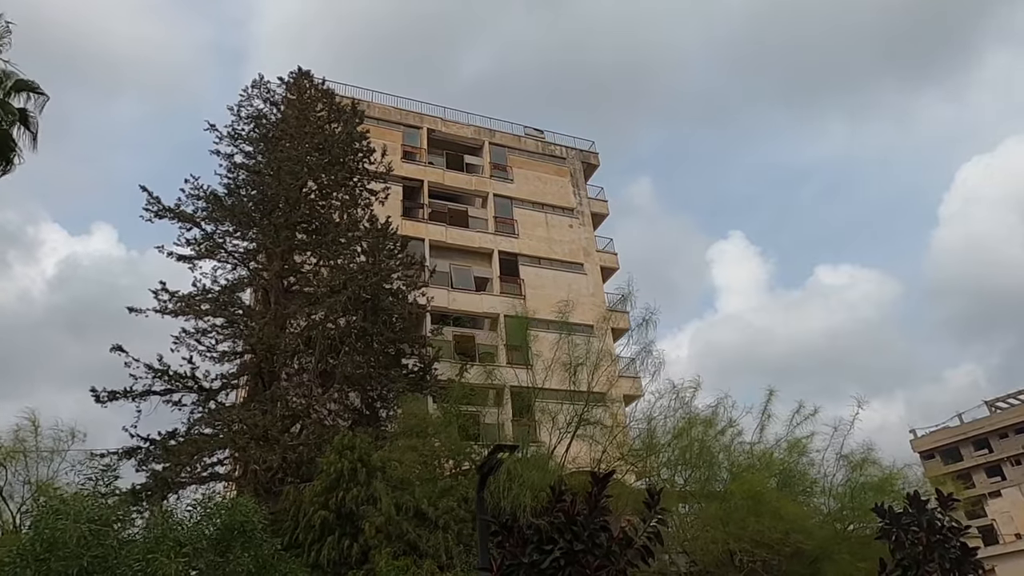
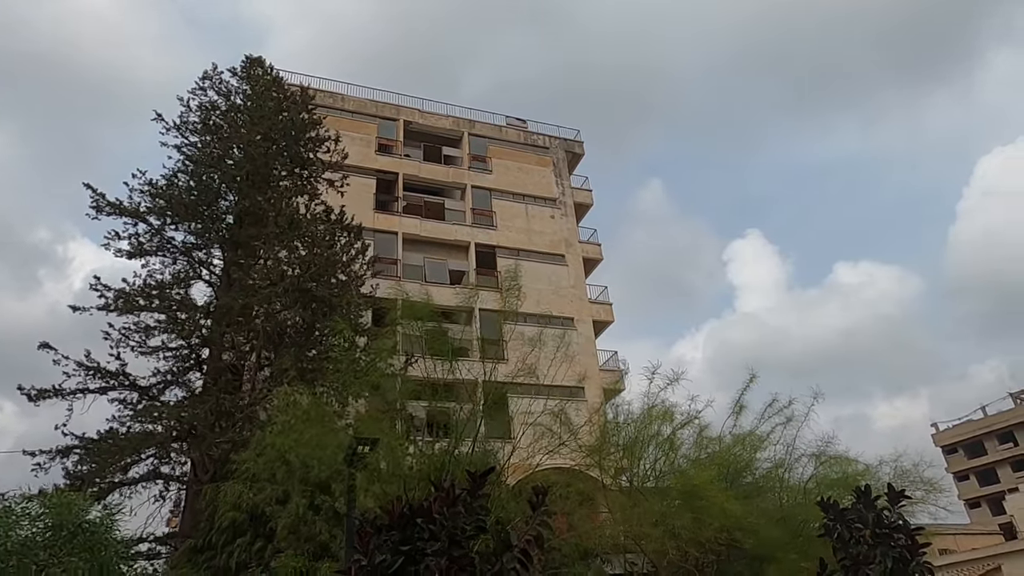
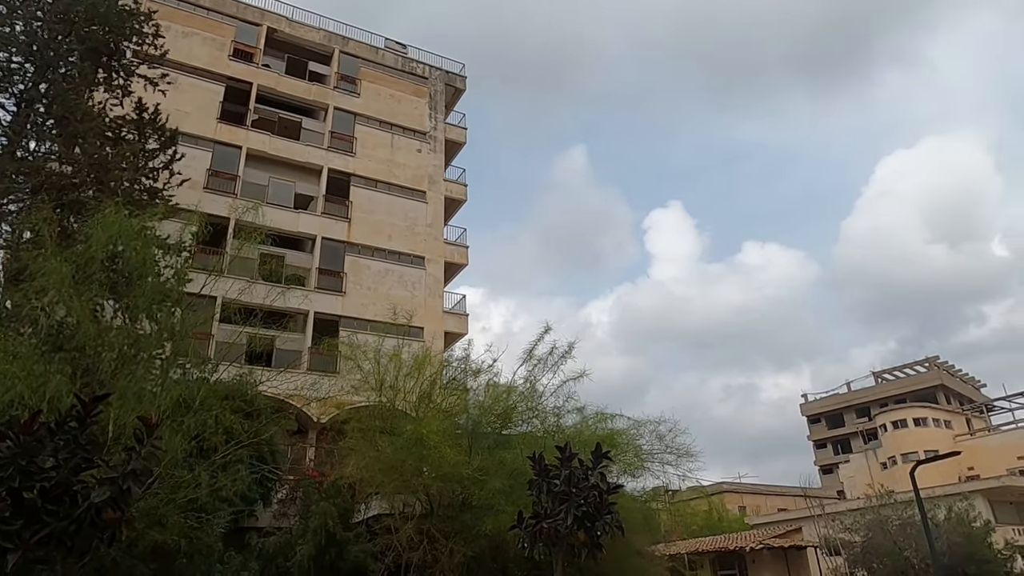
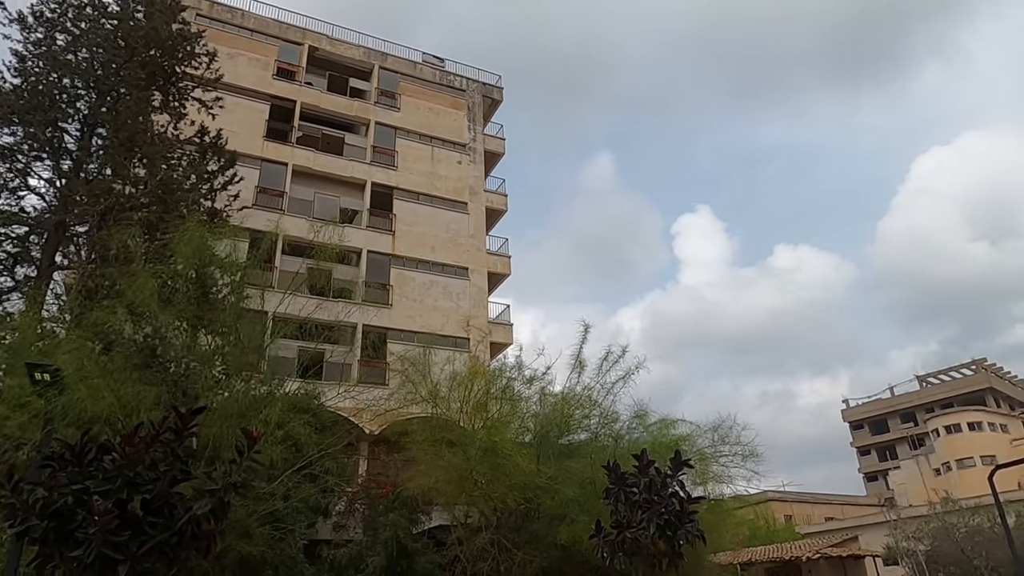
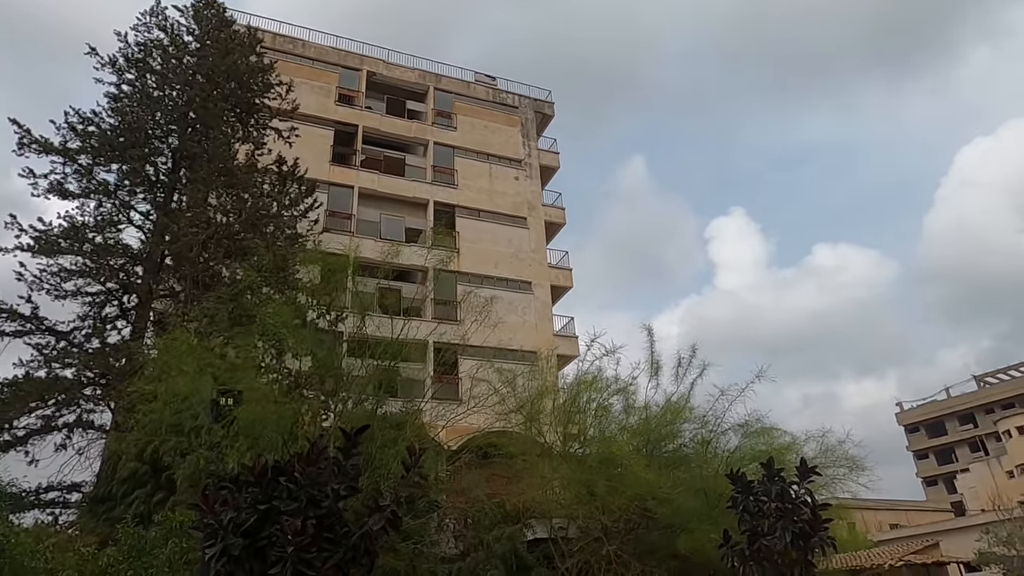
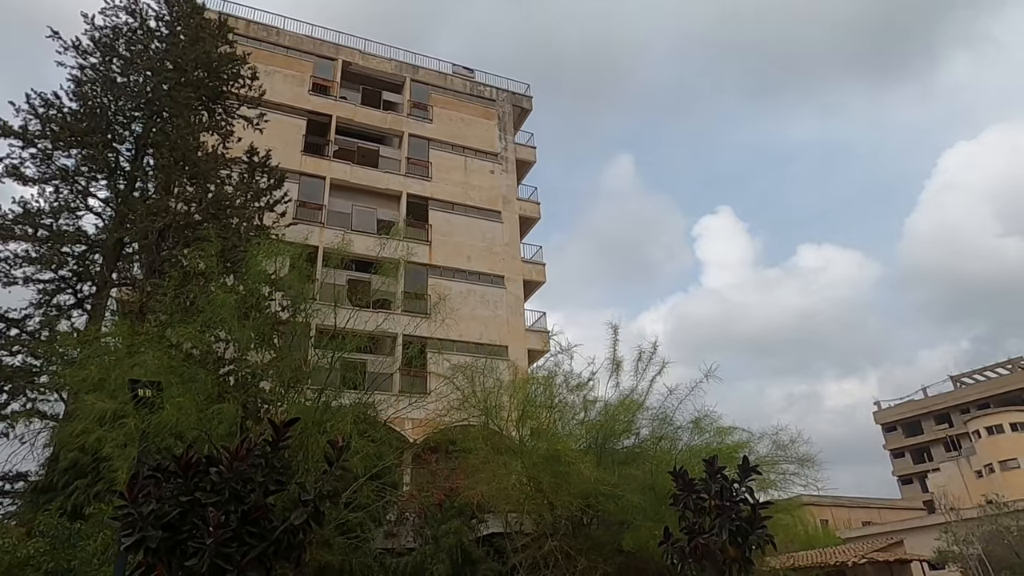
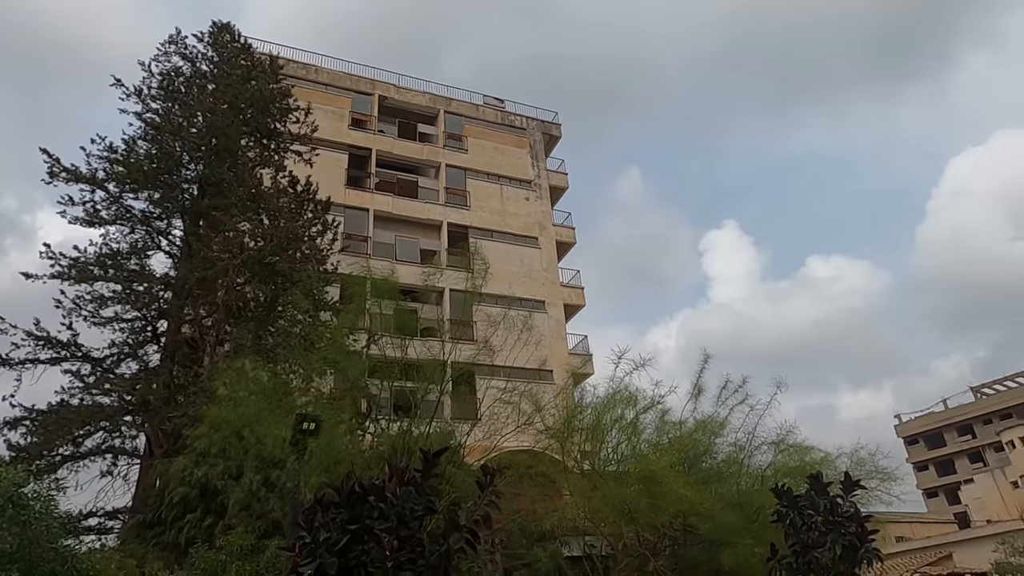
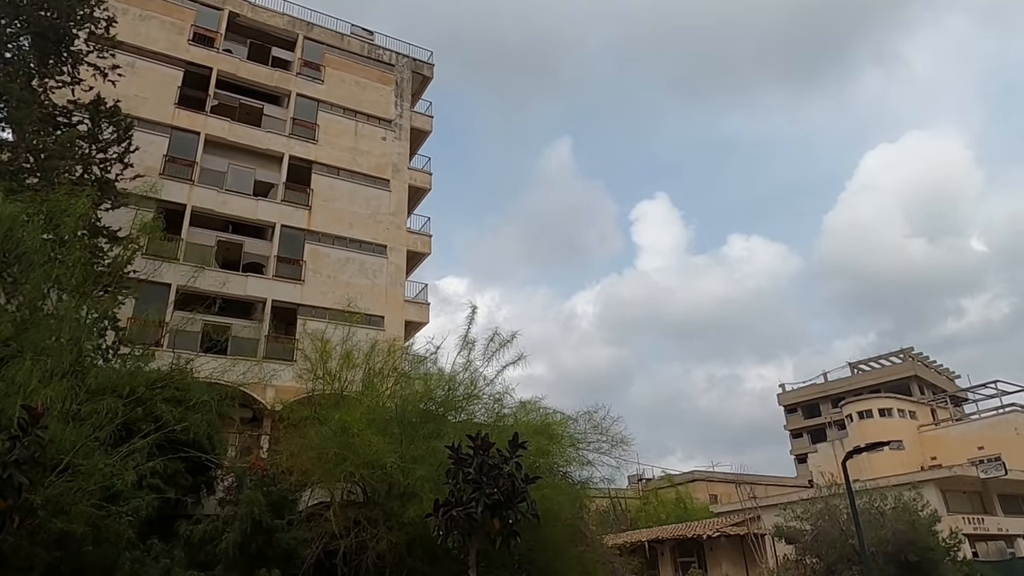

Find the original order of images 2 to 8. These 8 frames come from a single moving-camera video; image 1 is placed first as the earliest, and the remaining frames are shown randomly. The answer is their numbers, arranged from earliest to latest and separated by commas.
2, 7, 5, 6, 4, 3, 8
